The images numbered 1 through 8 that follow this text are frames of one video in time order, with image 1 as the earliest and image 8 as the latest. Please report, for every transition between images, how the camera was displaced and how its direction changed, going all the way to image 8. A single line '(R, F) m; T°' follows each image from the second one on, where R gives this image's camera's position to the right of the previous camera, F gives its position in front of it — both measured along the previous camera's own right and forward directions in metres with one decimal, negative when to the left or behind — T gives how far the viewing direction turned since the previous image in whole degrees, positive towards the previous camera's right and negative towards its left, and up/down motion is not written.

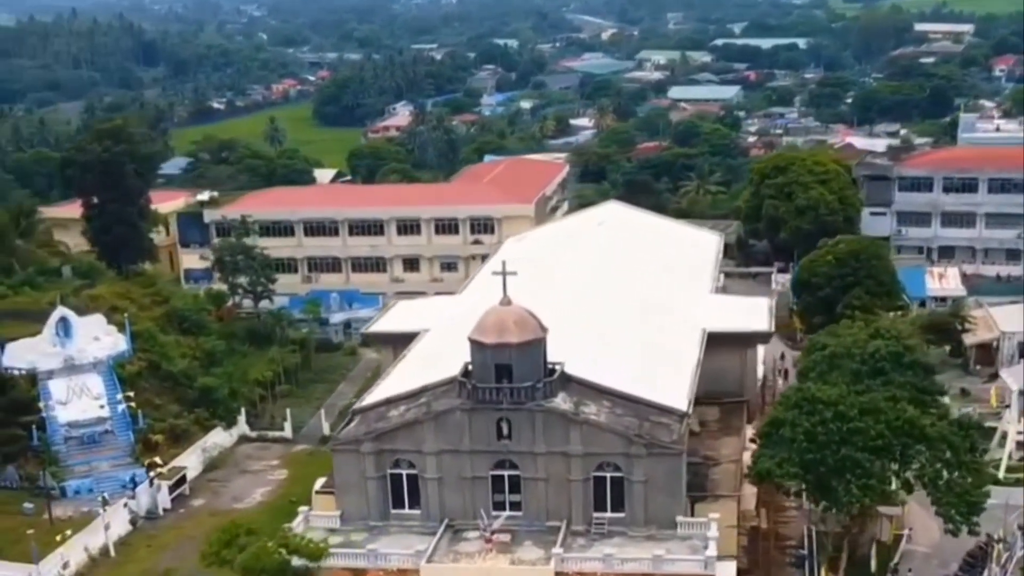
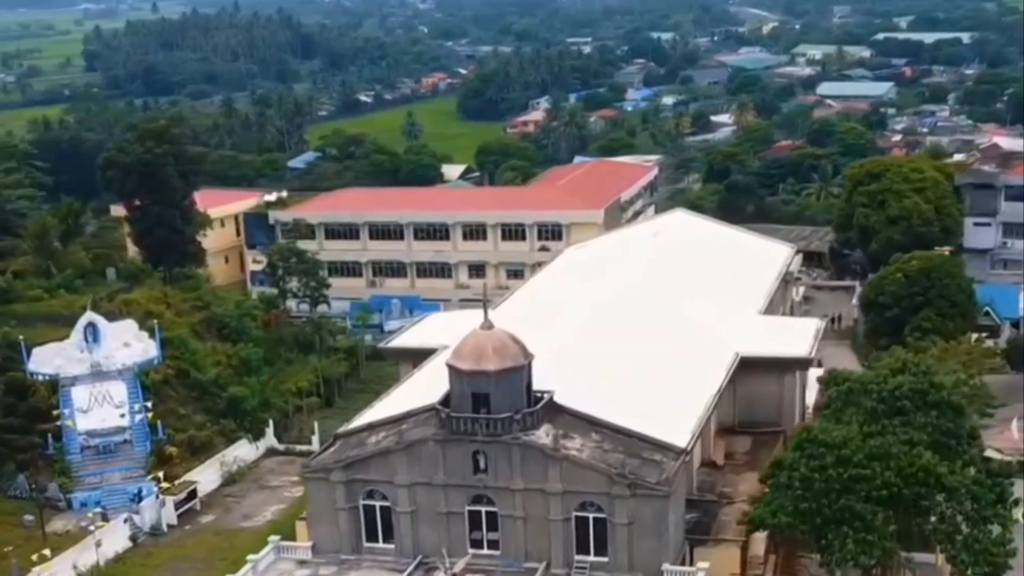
(+3.0, +2.1) m; -6°
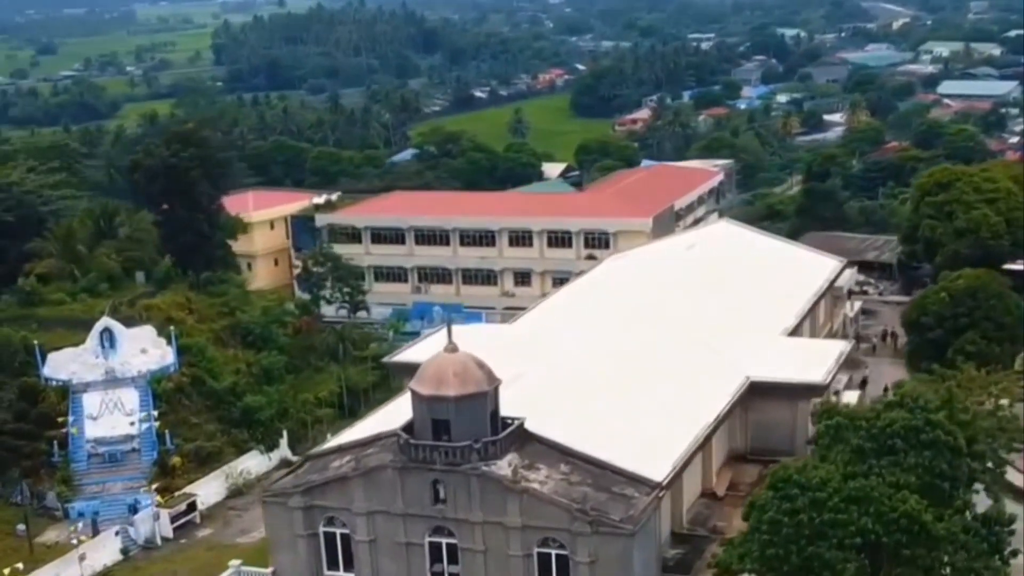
(+2.5, +1.4) m; -5°
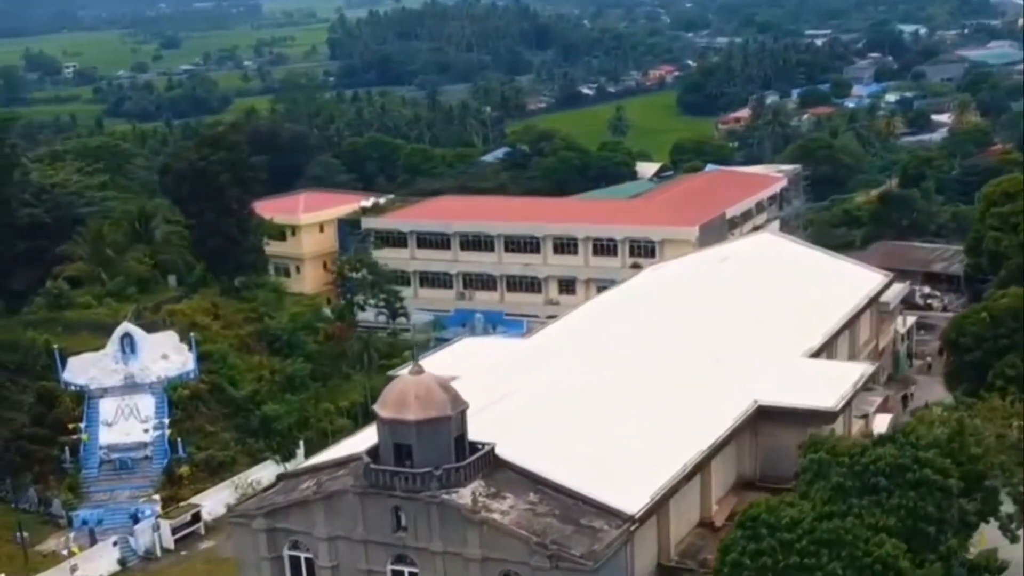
(+2.2, +1.1) m; -5°
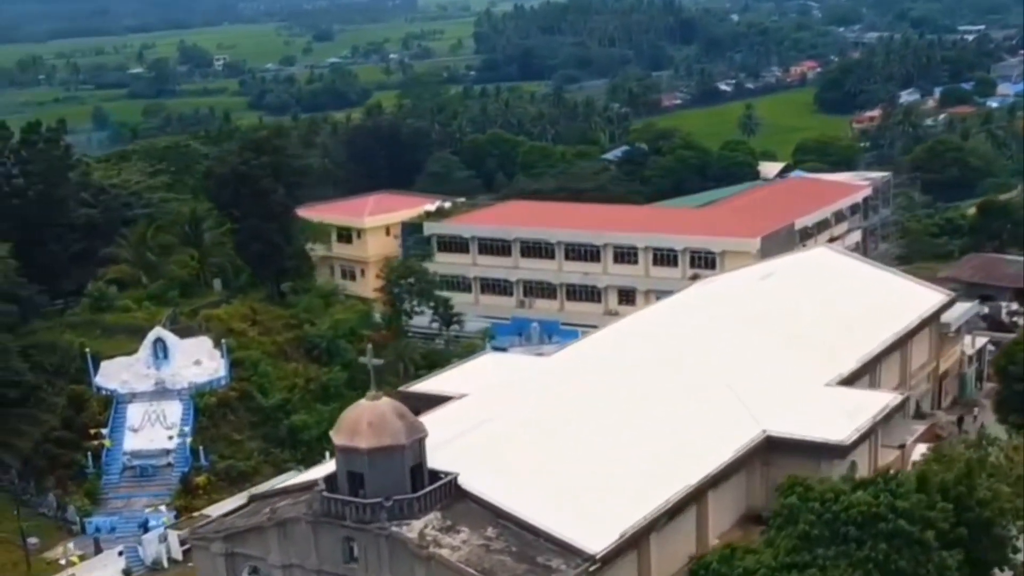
(+2.7, +1.2) m; -6°
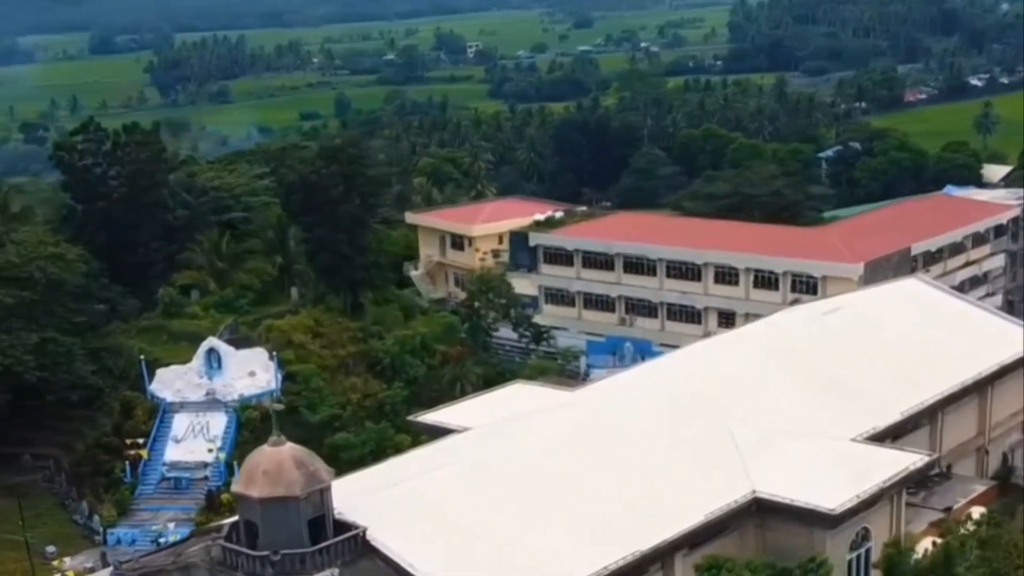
(+4.6, +2.0) m; -10°
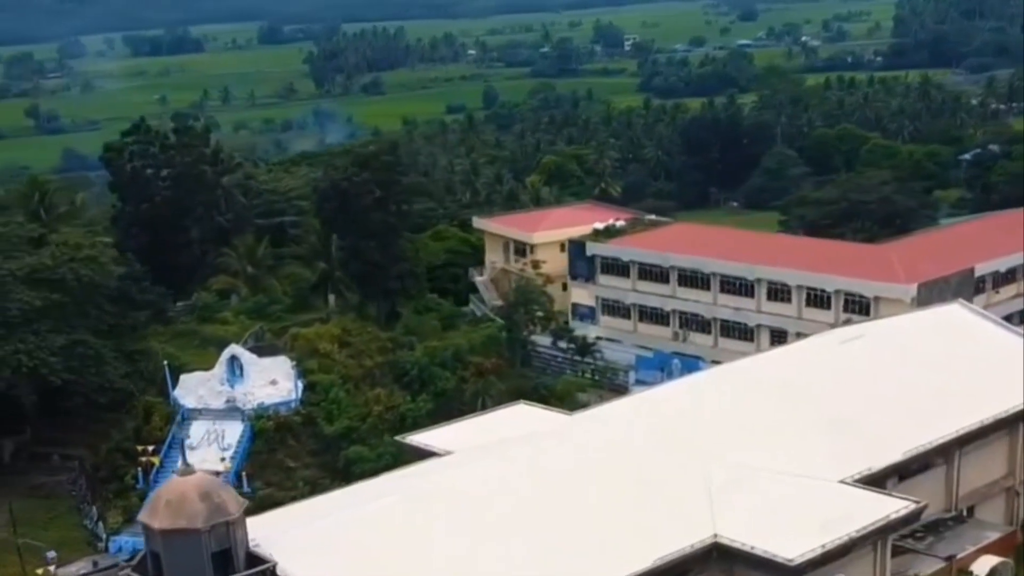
(+3.2, +1.2) m; -6°
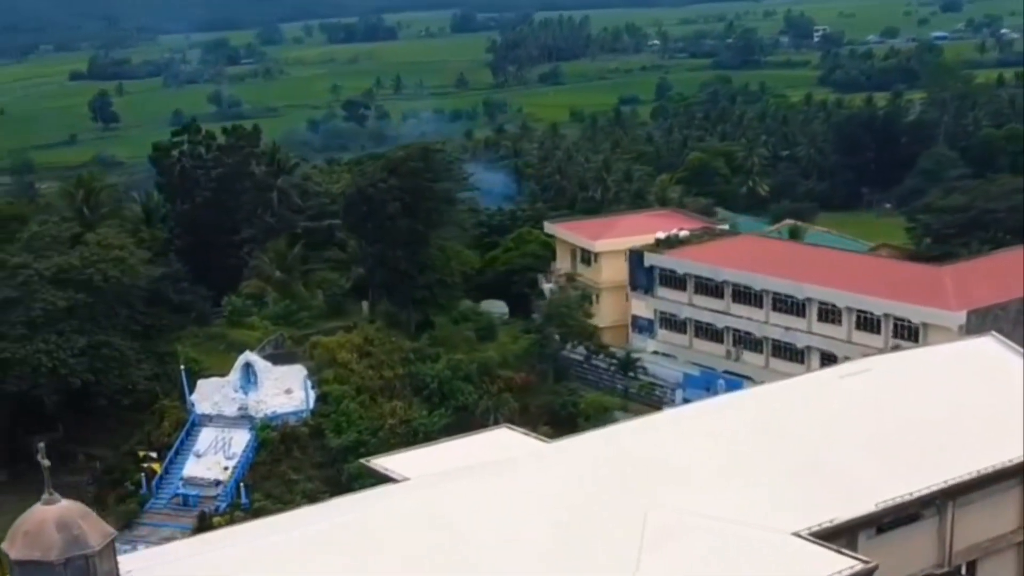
(+4.0, +1.5) m; -7°
